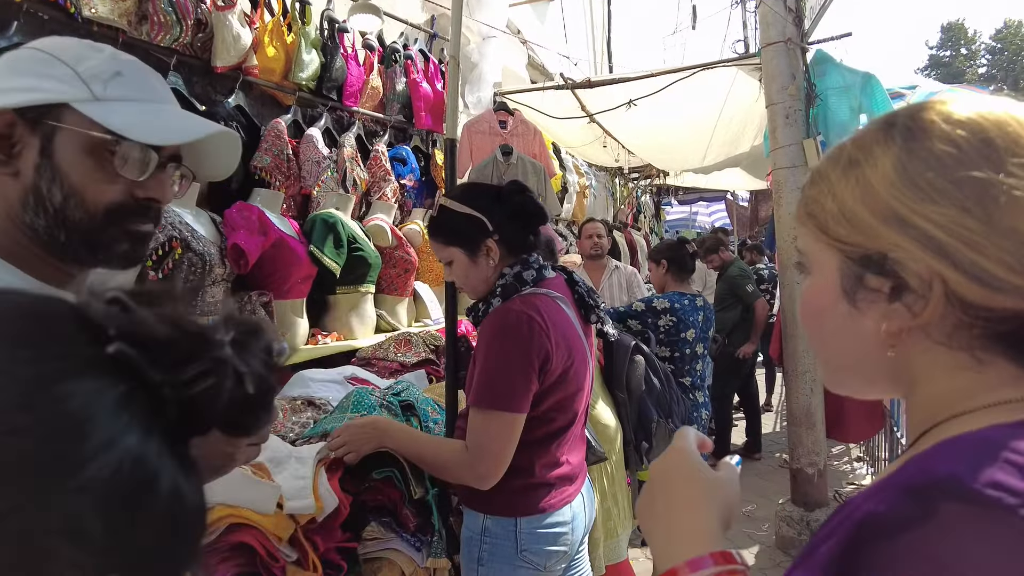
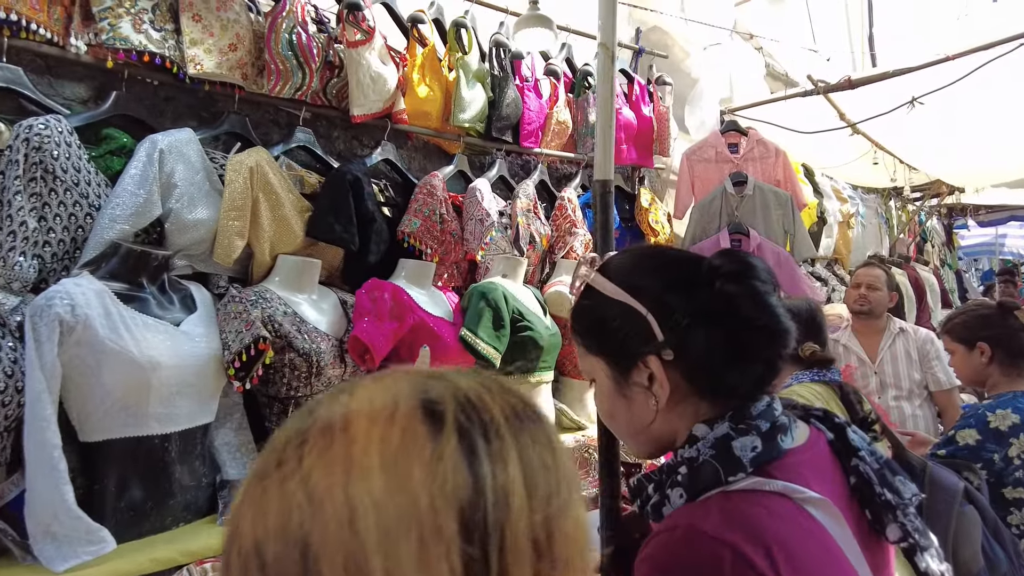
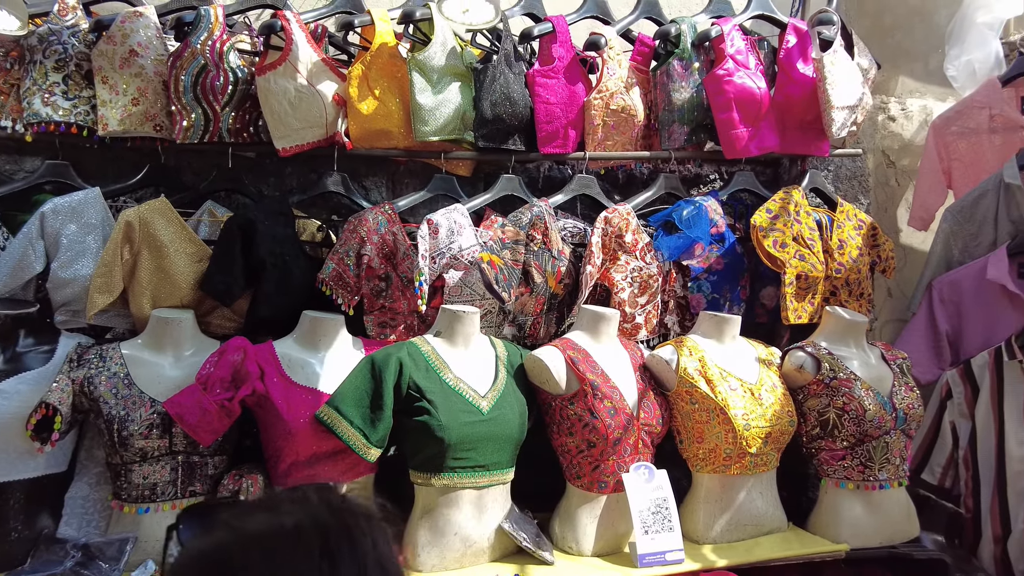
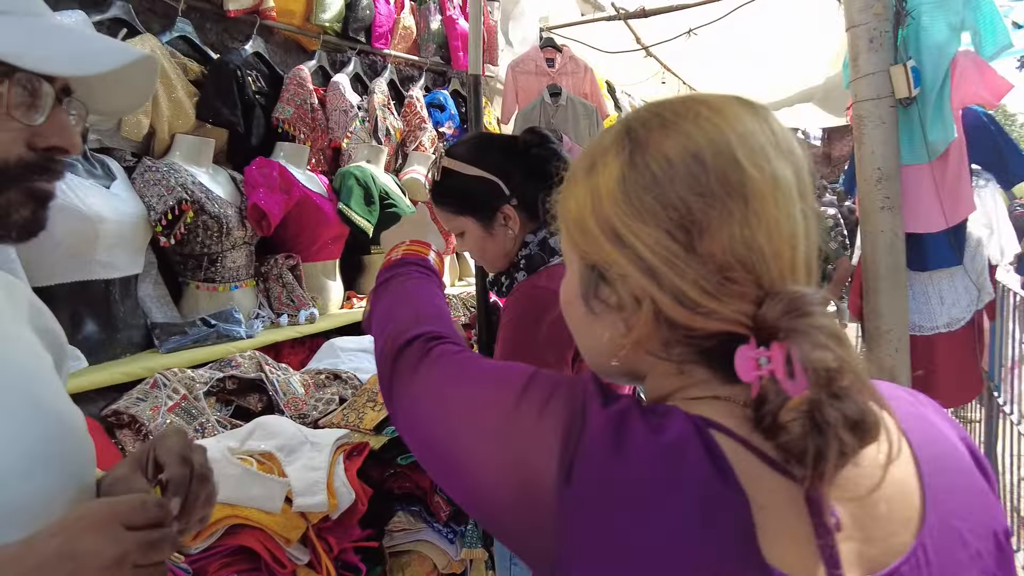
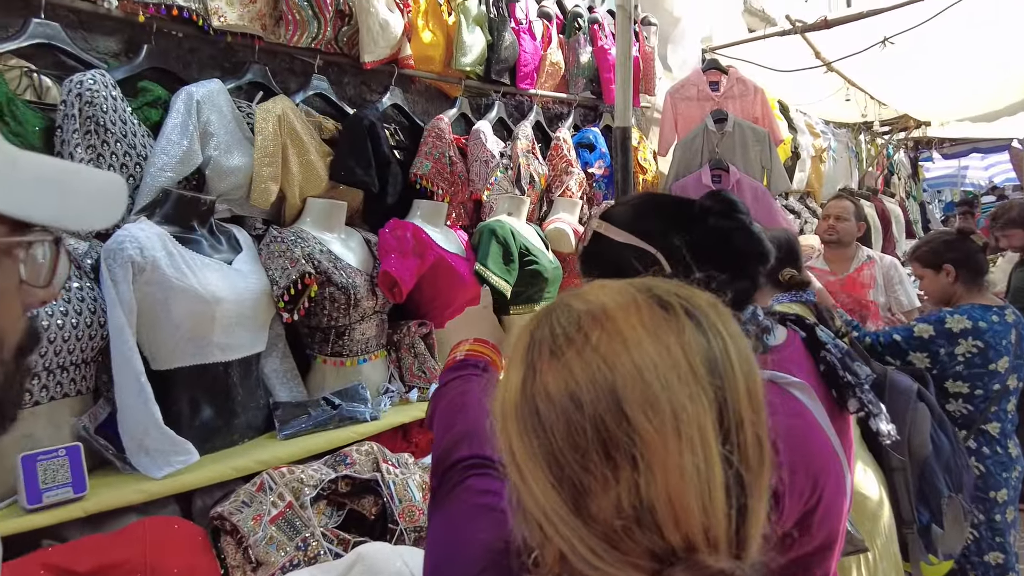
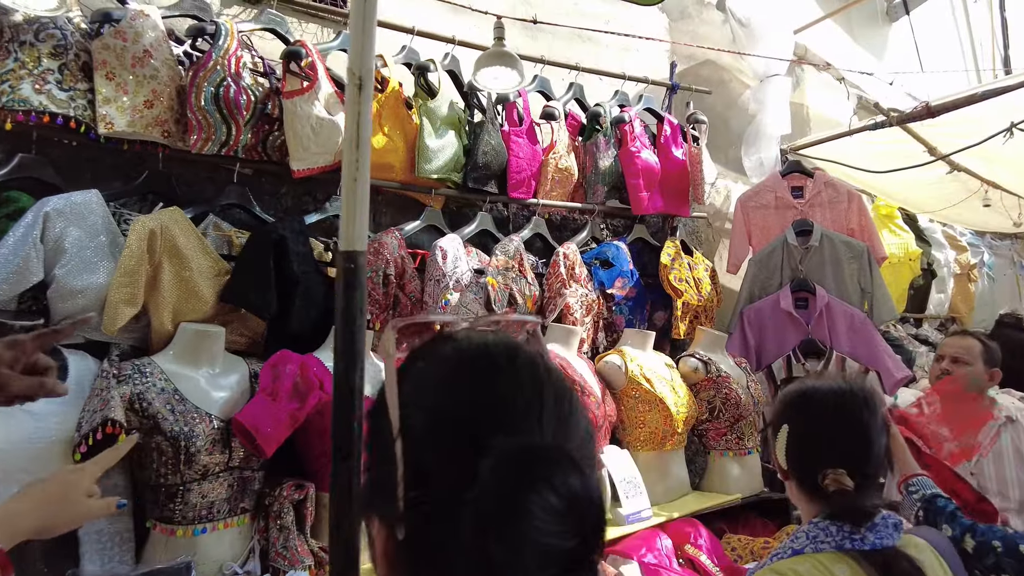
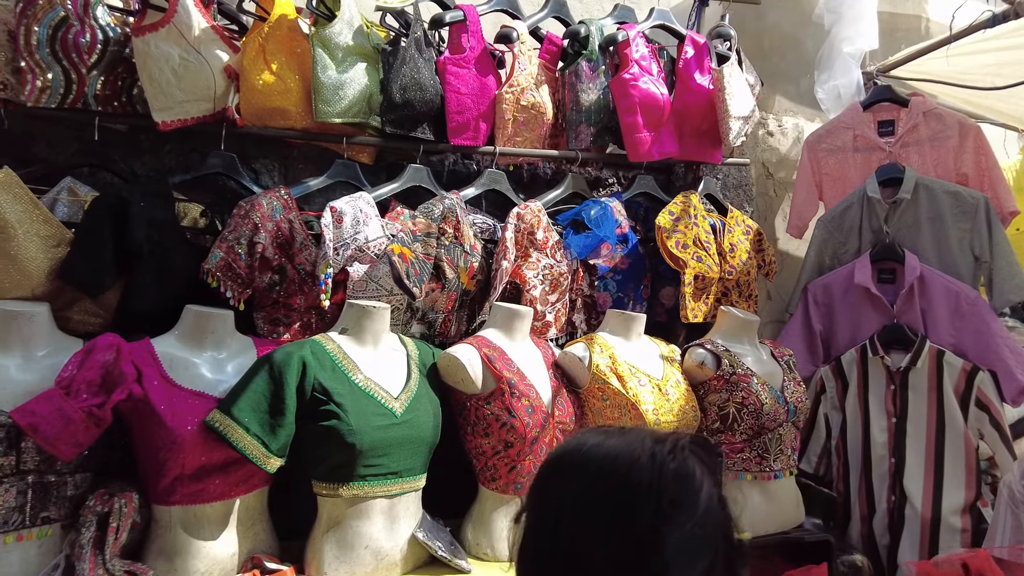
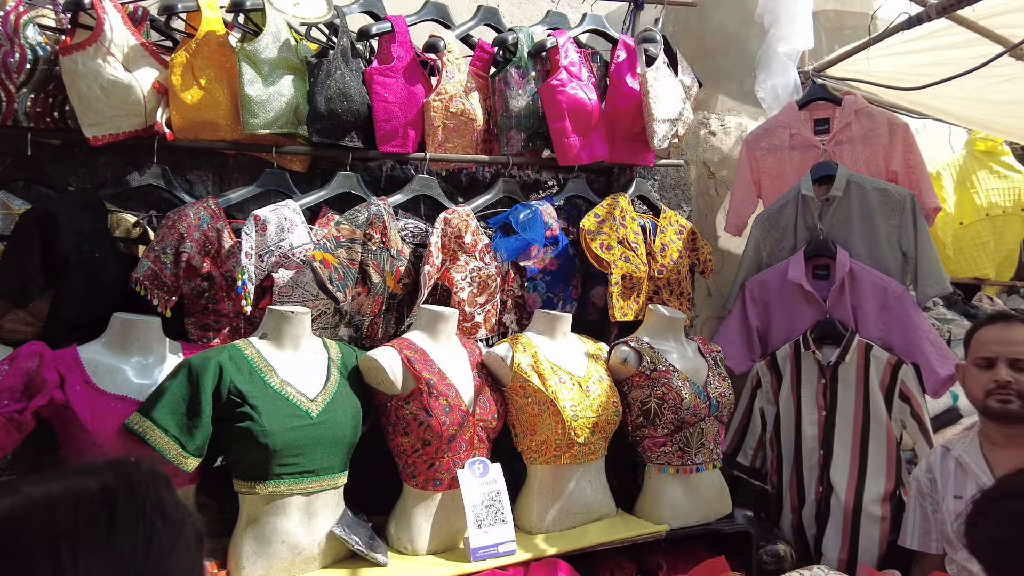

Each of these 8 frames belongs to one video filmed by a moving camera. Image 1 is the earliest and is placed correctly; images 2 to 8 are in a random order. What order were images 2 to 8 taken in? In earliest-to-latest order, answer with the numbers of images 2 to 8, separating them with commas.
4, 5, 2, 6, 7, 3, 8
